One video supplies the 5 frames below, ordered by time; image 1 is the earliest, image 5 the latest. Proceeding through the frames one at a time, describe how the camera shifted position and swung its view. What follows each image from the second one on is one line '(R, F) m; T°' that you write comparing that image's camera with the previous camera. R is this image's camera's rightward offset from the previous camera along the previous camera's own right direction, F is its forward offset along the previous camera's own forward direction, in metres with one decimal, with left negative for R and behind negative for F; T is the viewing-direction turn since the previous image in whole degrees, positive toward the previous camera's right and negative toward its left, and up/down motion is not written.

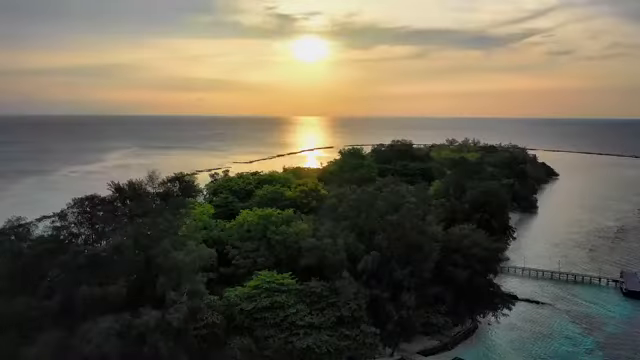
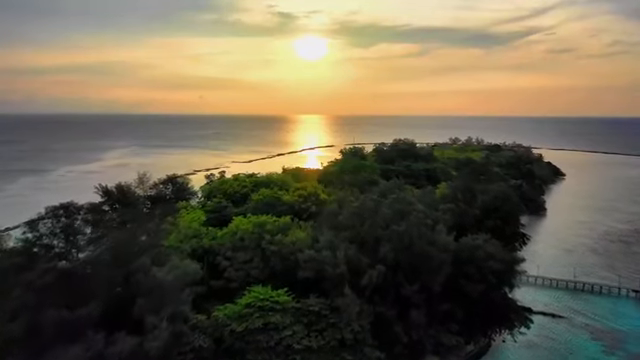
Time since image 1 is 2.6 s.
(+0.1, +1.7) m; 0°
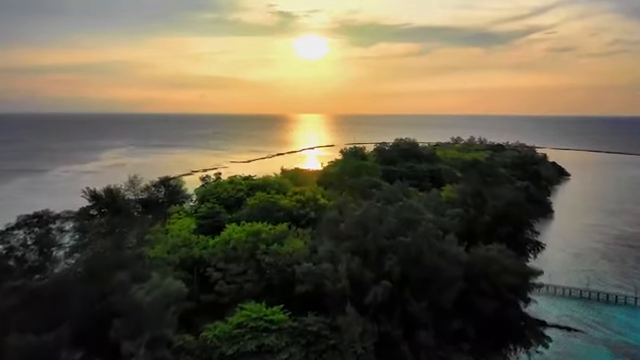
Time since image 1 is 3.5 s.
(0.0, +1.5) m; 0°
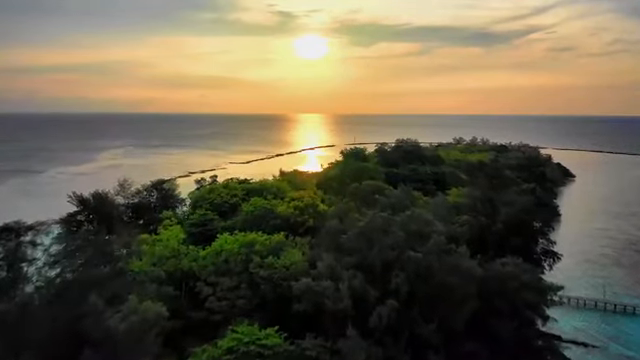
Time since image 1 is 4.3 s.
(0.0, +1.4) m; 0°
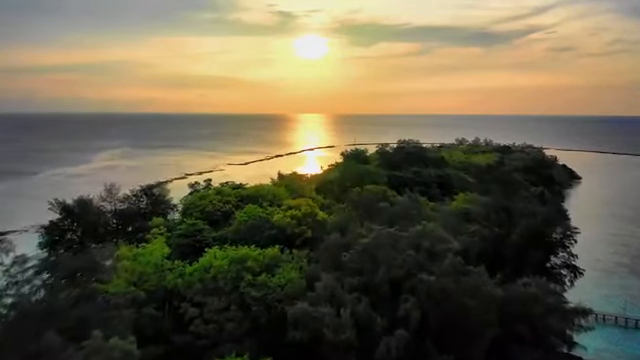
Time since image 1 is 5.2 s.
(0.0, +1.7) m; 0°
